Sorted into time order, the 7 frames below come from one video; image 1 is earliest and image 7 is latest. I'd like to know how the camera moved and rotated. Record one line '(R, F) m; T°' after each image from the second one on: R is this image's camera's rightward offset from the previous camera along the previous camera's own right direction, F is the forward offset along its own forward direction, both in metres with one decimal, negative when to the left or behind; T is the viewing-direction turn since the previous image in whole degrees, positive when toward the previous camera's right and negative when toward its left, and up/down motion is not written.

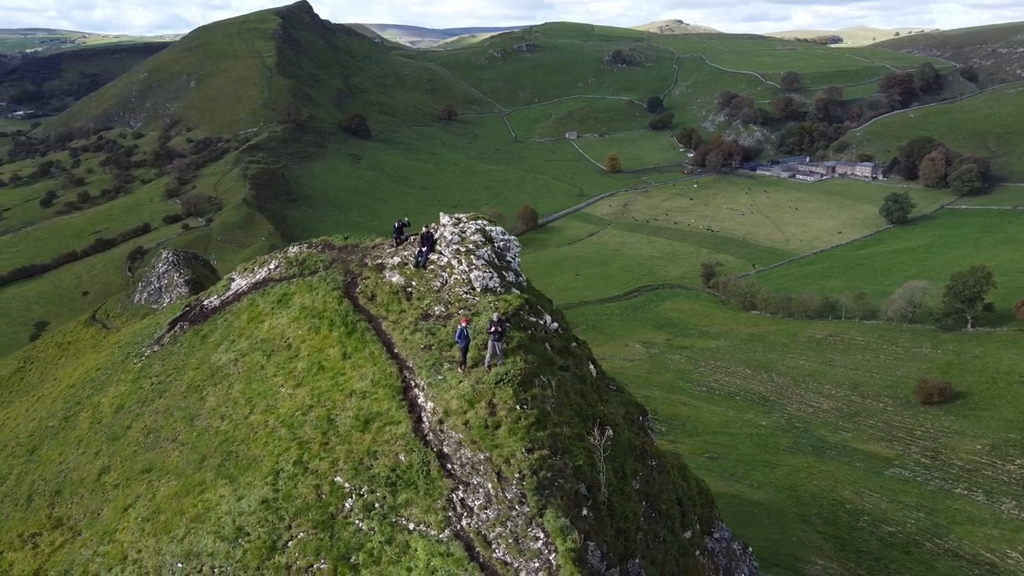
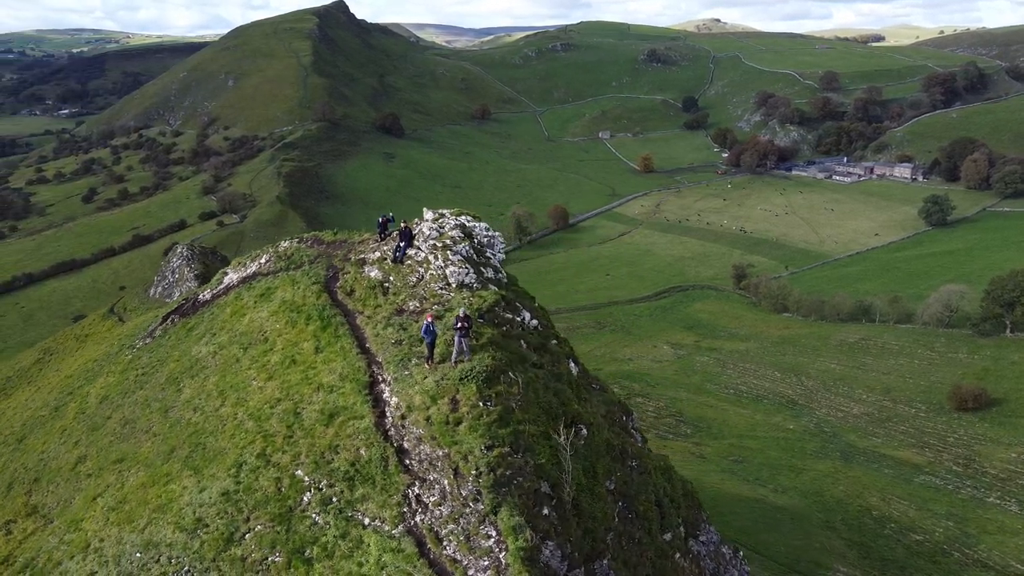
(+2.0, +0.3) m; -2°
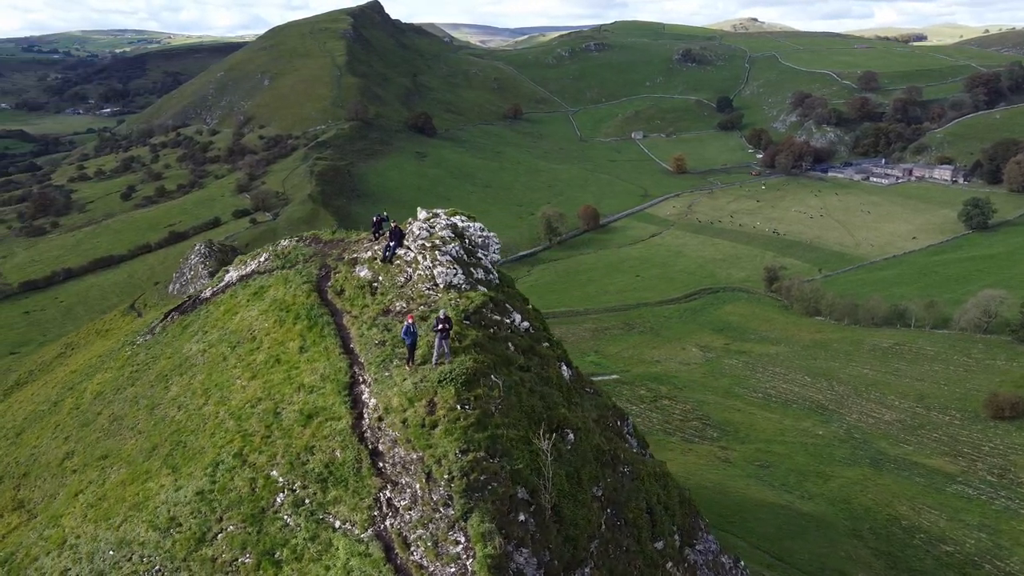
(+1.5, +0.5) m; -2°
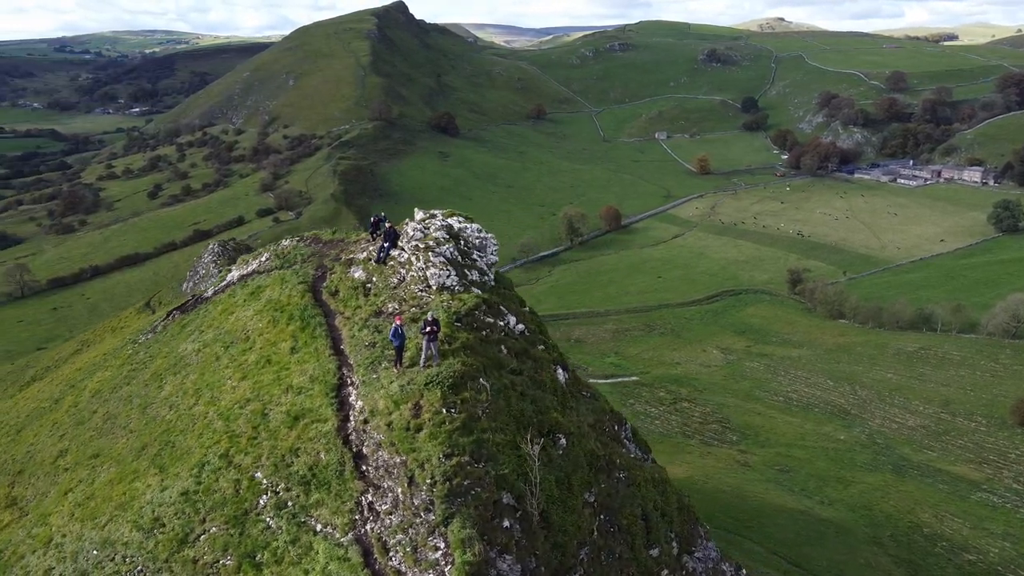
(+1.0, +0.3) m; -2°
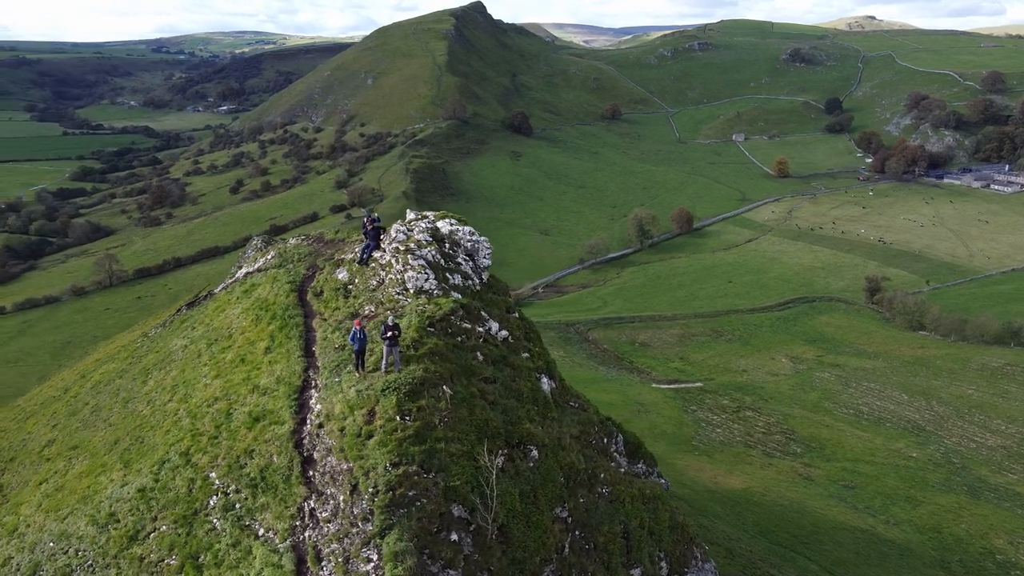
(+3.1, +0.9) m; -5°
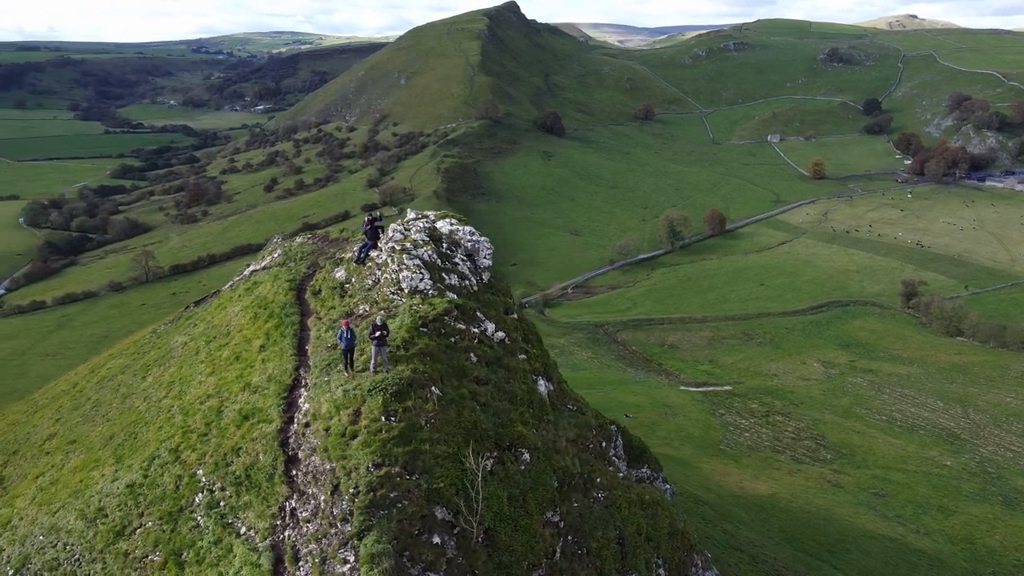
(+1.2, +0.3) m; -2°
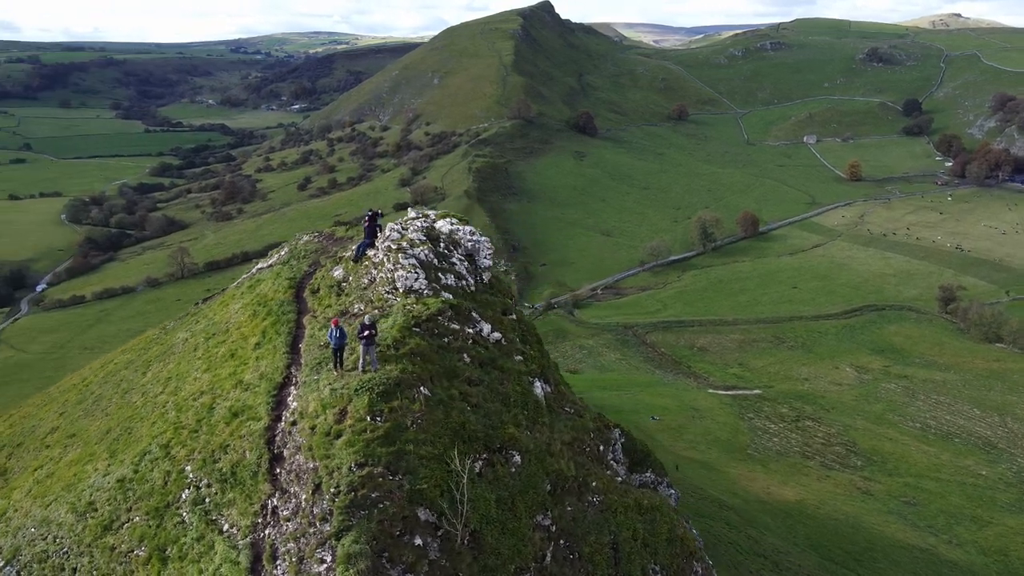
(+1.2, +0.3) m; -2°
